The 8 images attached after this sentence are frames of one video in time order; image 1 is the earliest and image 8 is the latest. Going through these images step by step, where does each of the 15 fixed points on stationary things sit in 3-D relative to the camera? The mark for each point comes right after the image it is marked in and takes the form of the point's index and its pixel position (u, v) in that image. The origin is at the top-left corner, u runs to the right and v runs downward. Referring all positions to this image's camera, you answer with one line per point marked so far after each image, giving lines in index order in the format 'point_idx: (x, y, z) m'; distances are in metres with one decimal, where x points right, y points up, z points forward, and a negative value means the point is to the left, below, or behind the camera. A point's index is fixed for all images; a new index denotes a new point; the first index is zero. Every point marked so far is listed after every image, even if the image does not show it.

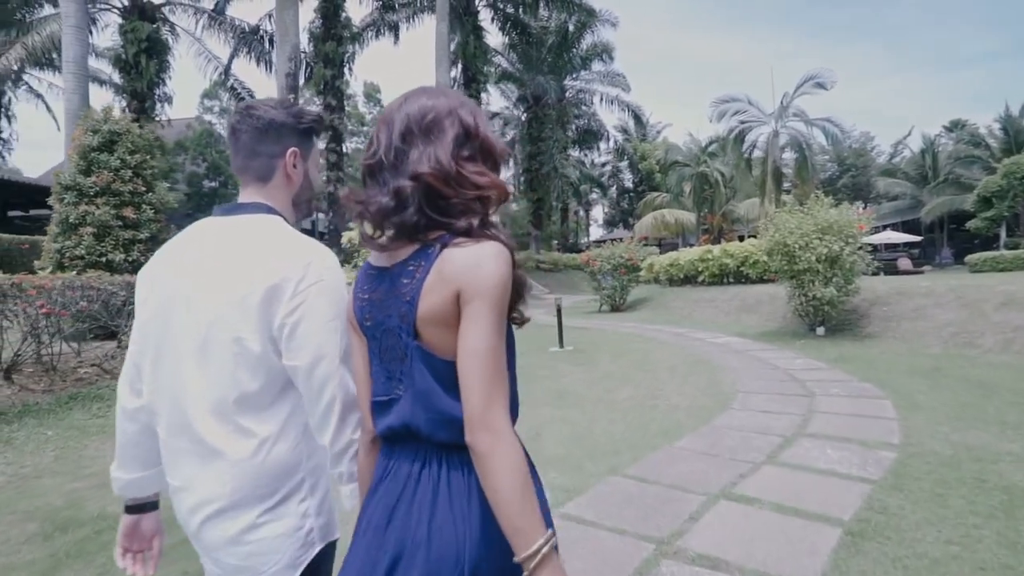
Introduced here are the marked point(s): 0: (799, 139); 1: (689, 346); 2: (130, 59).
0: (+8.0, +4.2, +16.7) m
1: (+2.7, -0.9, +9.0) m
2: (-10.5, +6.4, +16.8) m
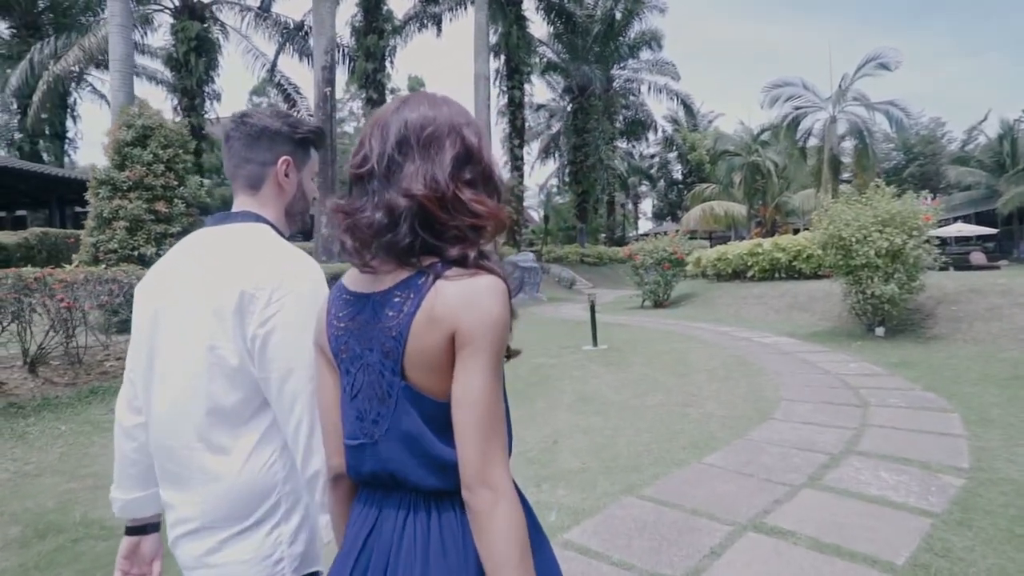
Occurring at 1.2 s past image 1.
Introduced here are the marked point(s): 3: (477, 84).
0: (+9.1, +4.3, +15.6) m
1: (+3.1, -0.8, +8.4) m
2: (-9.4, +6.6, +17.2) m
3: (-0.9, +5.4, +15.8) m
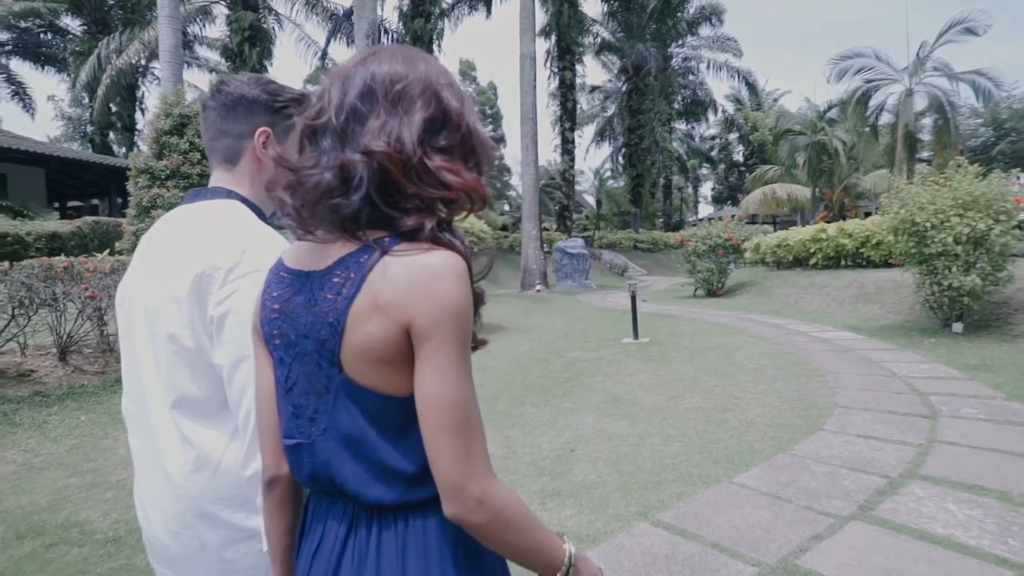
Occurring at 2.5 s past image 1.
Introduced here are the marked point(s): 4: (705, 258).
0: (+10.2, +4.5, +14.2) m
1: (+3.6, -0.7, +7.8) m
2: (-8.0, +7.0, +17.5) m
3: (+0.3, +5.7, +15.3) m
4: (+4.5, +0.7, +14.1) m
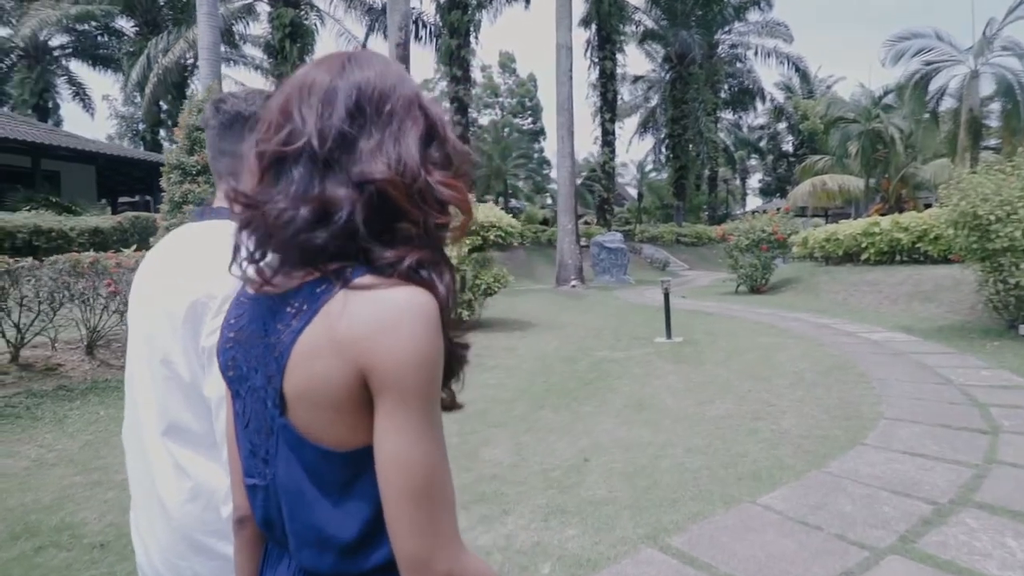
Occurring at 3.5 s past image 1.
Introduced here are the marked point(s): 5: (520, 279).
0: (+11.0, +4.6, +13.2) m
1: (+3.9, -0.7, +7.3) m
2: (-6.9, +7.2, +17.7) m
3: (+1.2, +5.9, +15.0) m
4: (+5.3, +0.8, +13.5) m
5: (+0.2, +0.3, +18.2) m
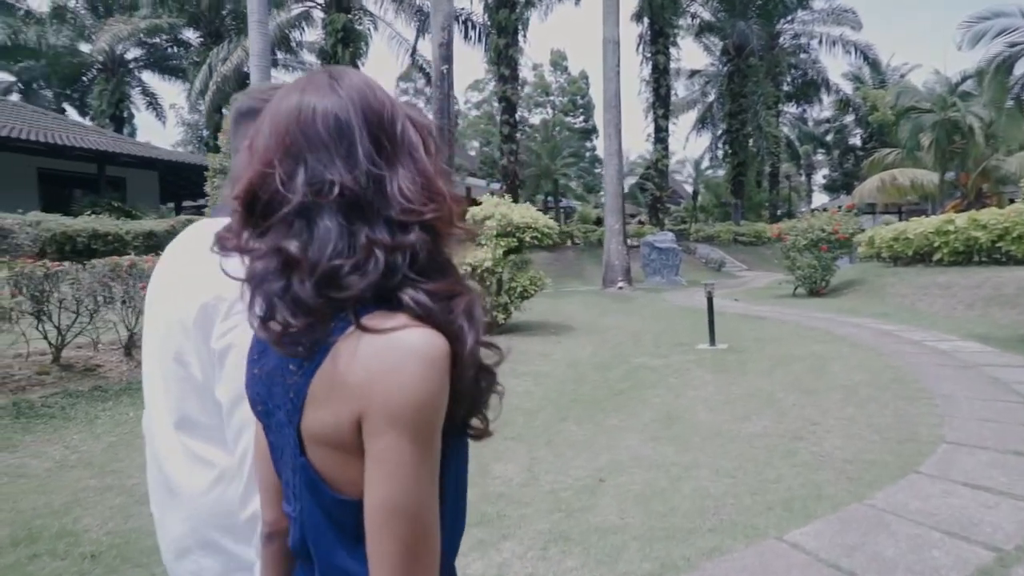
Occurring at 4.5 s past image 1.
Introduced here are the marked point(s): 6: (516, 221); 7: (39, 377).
0: (+11.9, +4.5, +11.9) m
1: (+4.3, -0.7, +6.7) m
2: (-5.5, +7.2, +18.1) m
3: (+2.3, +5.8, +14.6) m
4: (+6.3, +0.7, +12.7) m
5: (+1.6, +0.2, +17.9) m
6: (0.0, +0.9, +8.3) m
7: (-4.2, -0.8, +5.3) m
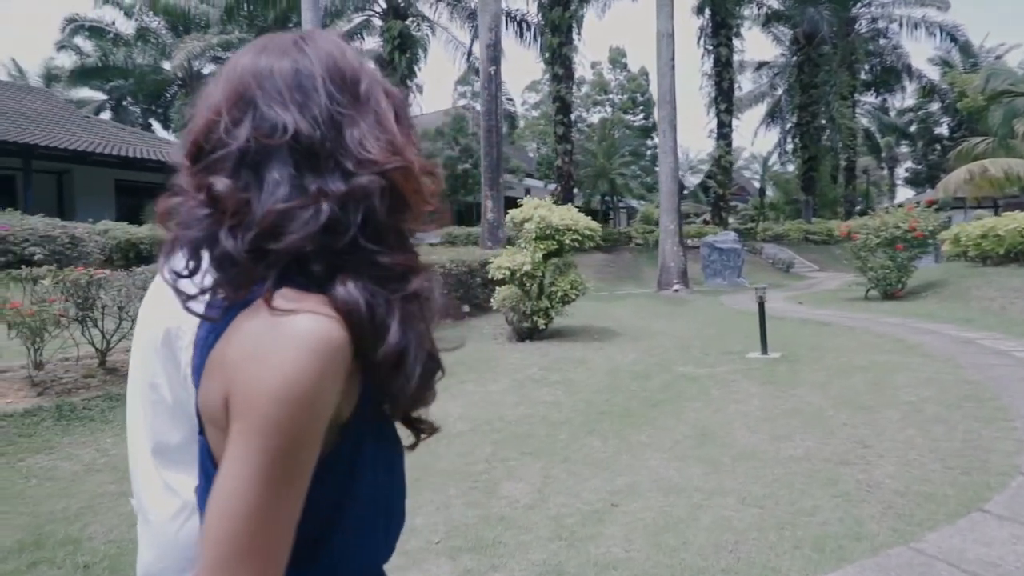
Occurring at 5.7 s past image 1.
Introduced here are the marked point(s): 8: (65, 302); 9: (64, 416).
0: (+12.7, +4.5, +10.3) m
1: (+4.6, -0.8, +6.0) m
2: (-3.9, +7.1, +18.4) m
3: (+3.5, +5.8, +14.1) m
4: (+7.3, +0.7, +11.8) m
5: (+3.2, +0.2, +17.4) m
6: (+0.6, +0.9, +8.0) m
7: (-4.0, -0.9, +5.5) m
8: (-4.1, -0.1, +5.4) m
9: (-3.7, -1.1, +4.9) m
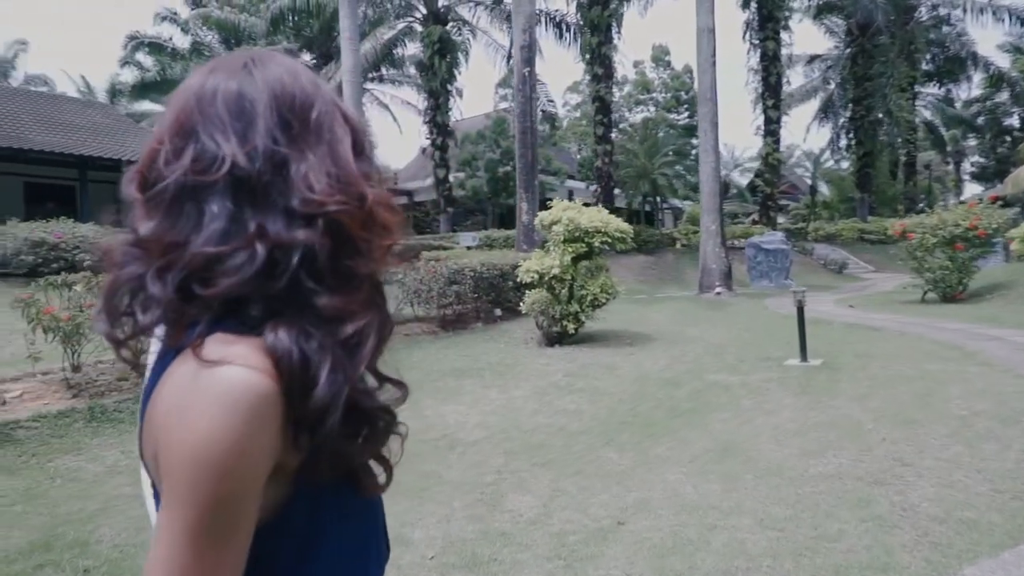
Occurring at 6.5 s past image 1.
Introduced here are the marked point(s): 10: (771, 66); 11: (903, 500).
0: (+13.2, +4.5, +9.2) m
1: (+4.8, -0.8, +5.5) m
2: (-2.7, +7.0, +18.6) m
3: (+4.3, +5.7, +13.7) m
4: (+7.9, +0.6, +11.1) m
5: (+4.3, +0.1, +17.0) m
6: (+1.0, +0.8, +7.9) m
7: (-3.8, -0.9, +5.7) m
8: (-3.9, -0.2, +5.6) m
9: (-3.6, -1.1, +5.1) m
10: (+8.3, +7.2, +19.3) m
11: (+2.0, -1.1, +3.1) m
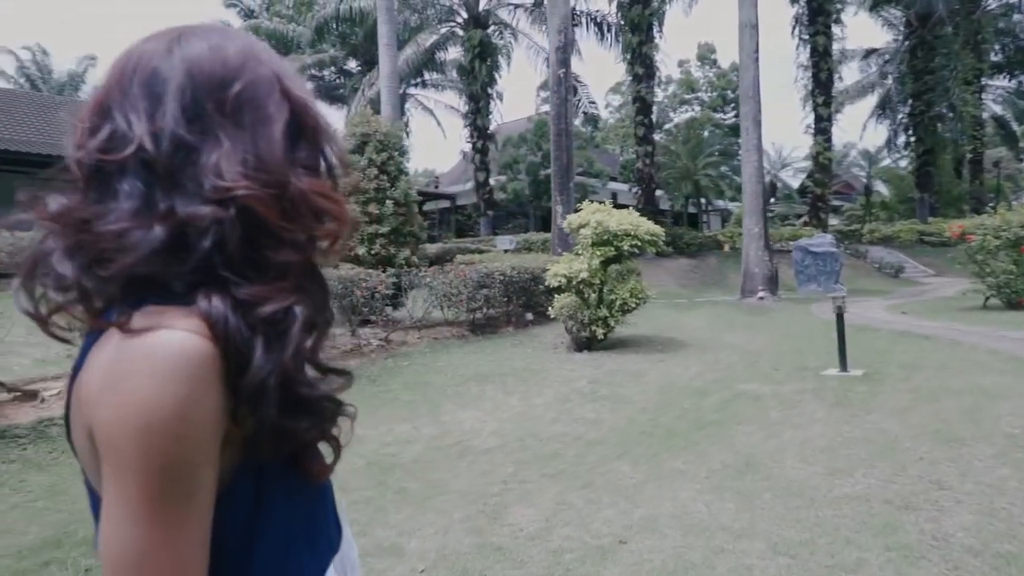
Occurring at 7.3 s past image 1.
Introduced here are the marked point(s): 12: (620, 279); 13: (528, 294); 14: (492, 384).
0: (+13.7, +4.4, +8.1) m
1: (+5.0, -0.9, +5.0) m
2: (-1.5, +6.9, +18.7) m
3: (+5.1, +5.6, +13.2) m
4: (+8.5, +0.5, +10.3) m
5: (+5.3, 0.0, +16.5) m
6: (+1.3, +0.8, +7.7) m
7: (-3.6, -0.9, +5.9) m
8: (-3.7, -0.2, +5.8) m
9: (-3.4, -1.1, +5.2) m
10: (+9.6, +7.1, +18.5) m
11: (+2.0, -1.1, +2.8) m
12: (+1.4, +0.1, +7.9) m
13: (+0.3, -0.1, +9.5) m
14: (-0.2, -1.0, +6.4) m
